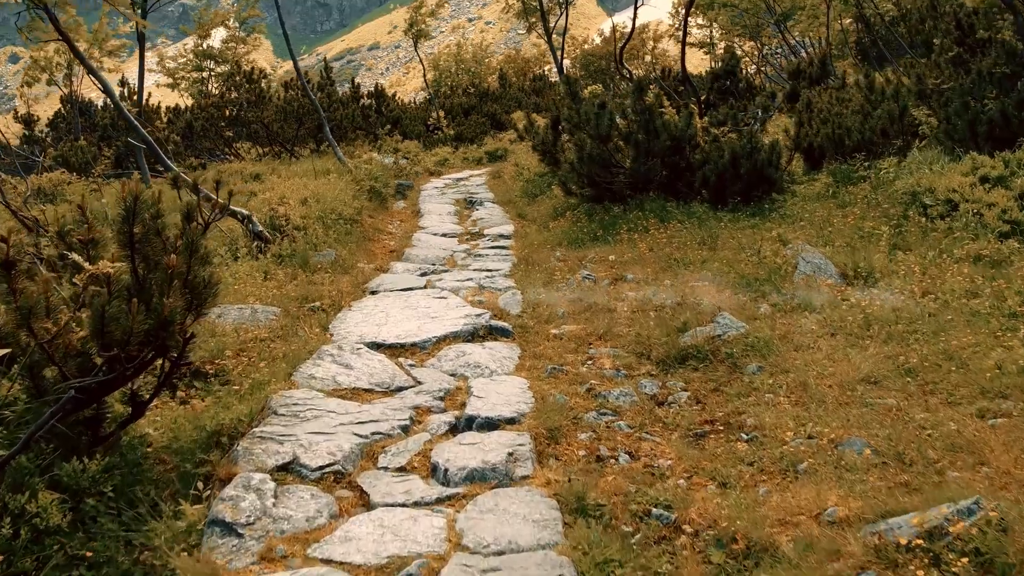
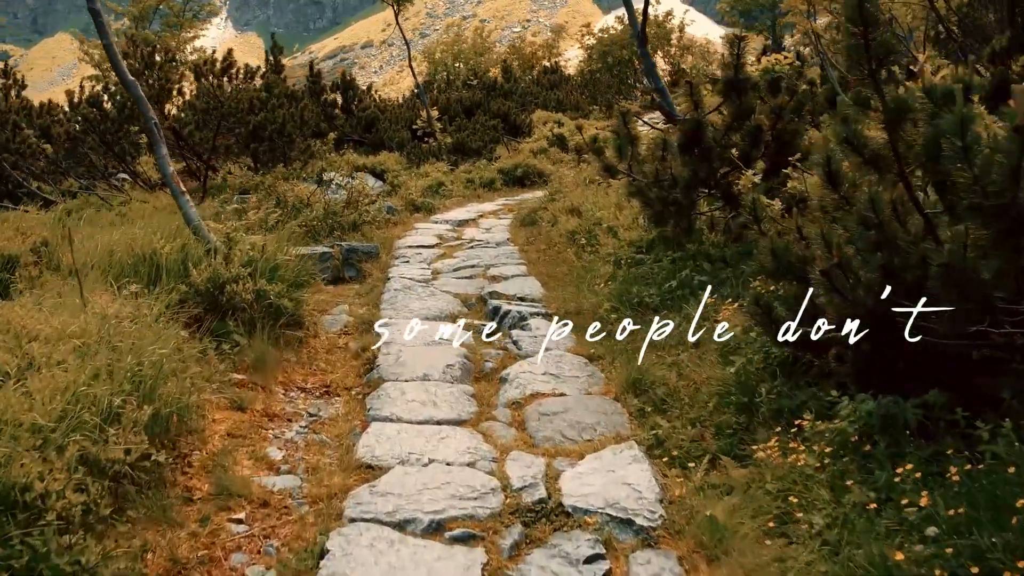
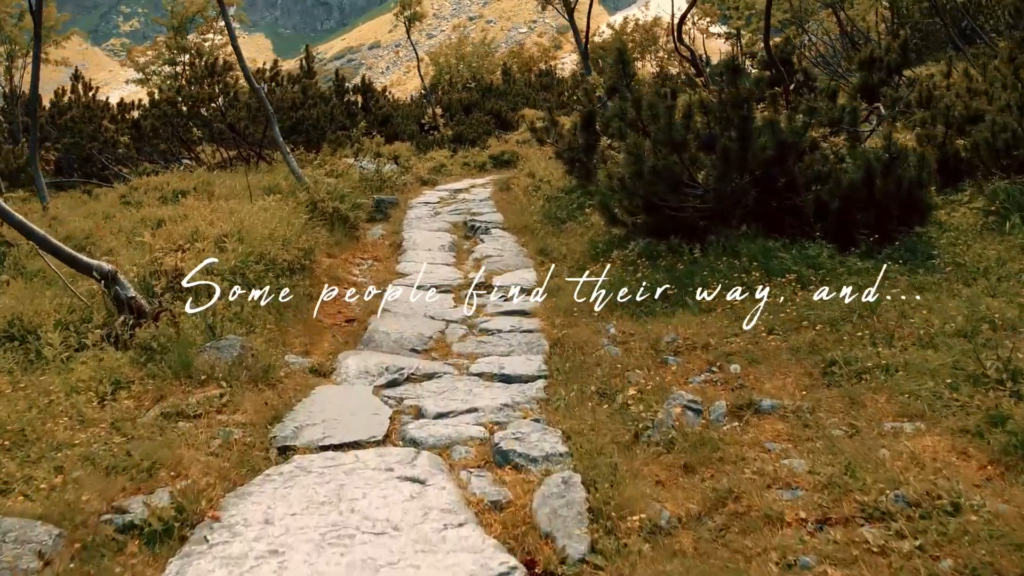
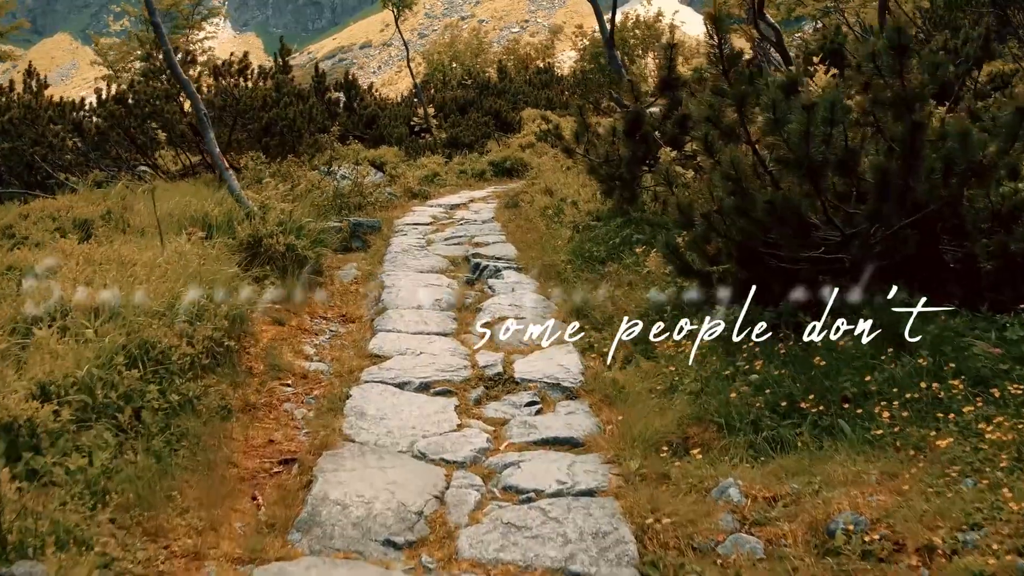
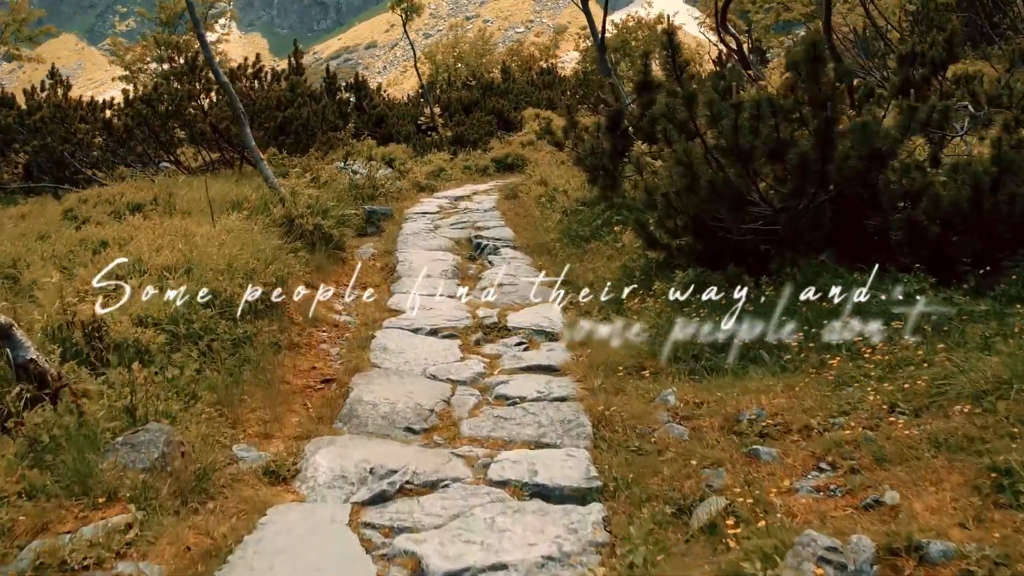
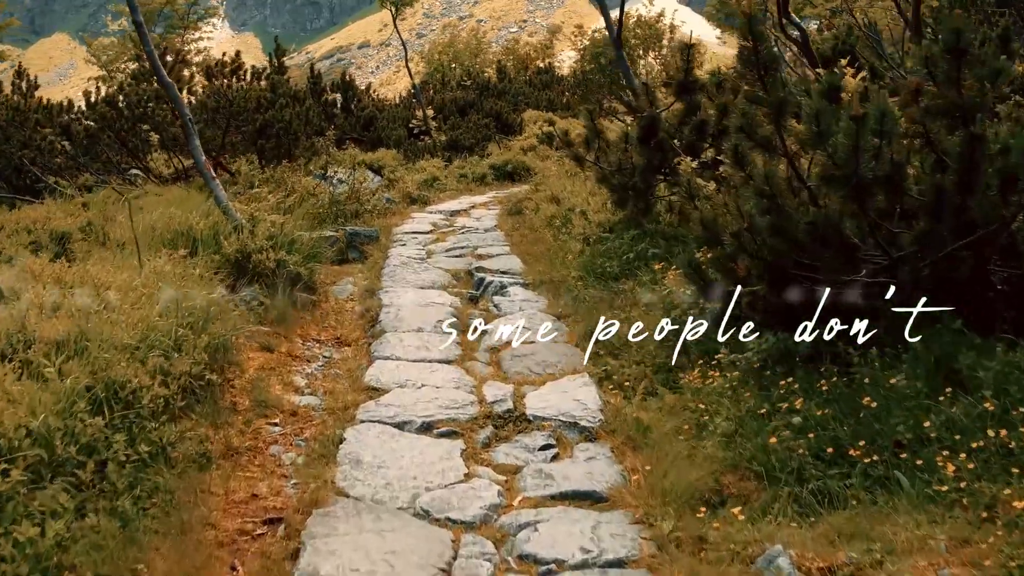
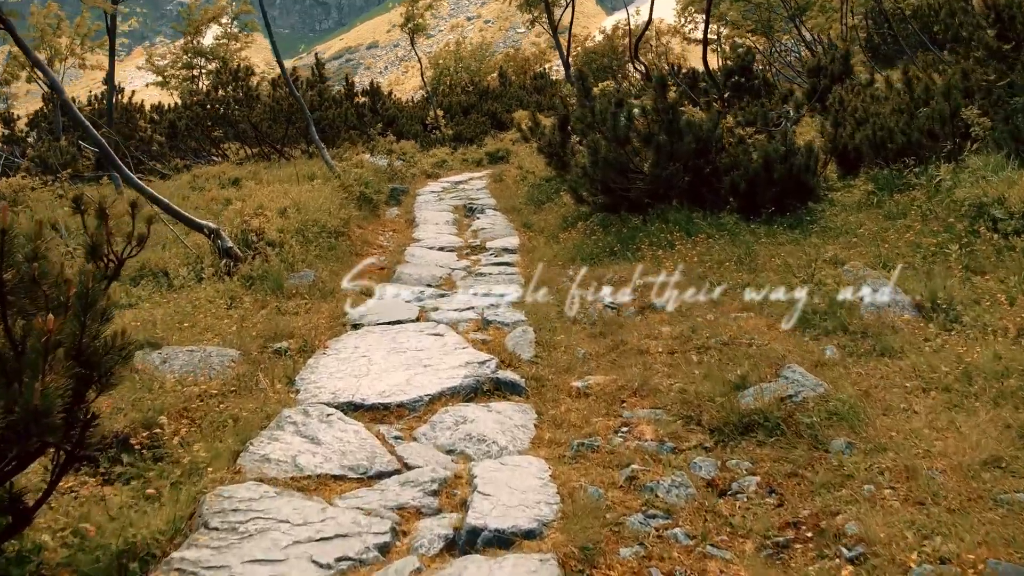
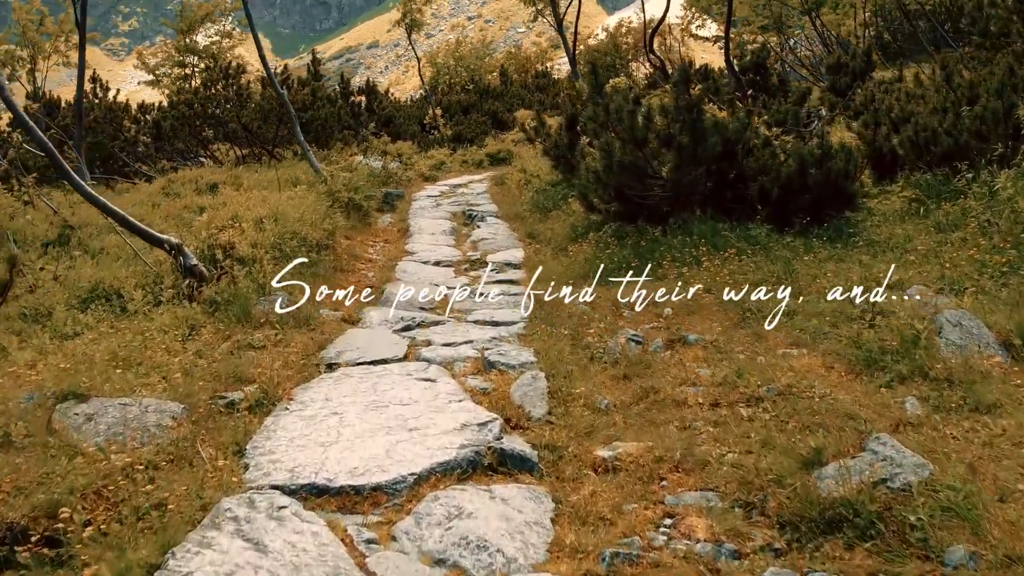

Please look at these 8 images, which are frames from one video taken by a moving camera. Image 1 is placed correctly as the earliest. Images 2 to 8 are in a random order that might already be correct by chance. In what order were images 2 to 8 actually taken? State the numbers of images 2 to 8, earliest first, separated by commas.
7, 8, 3, 5, 4, 6, 2
